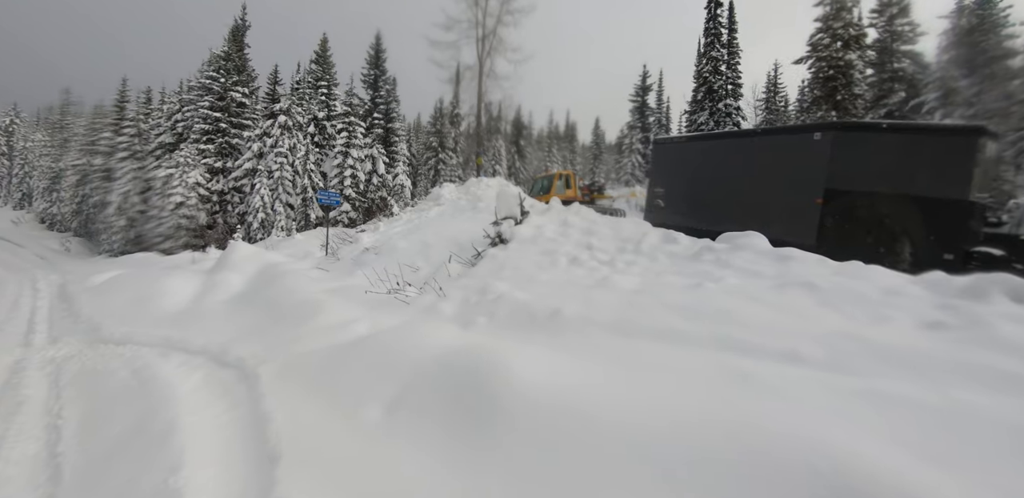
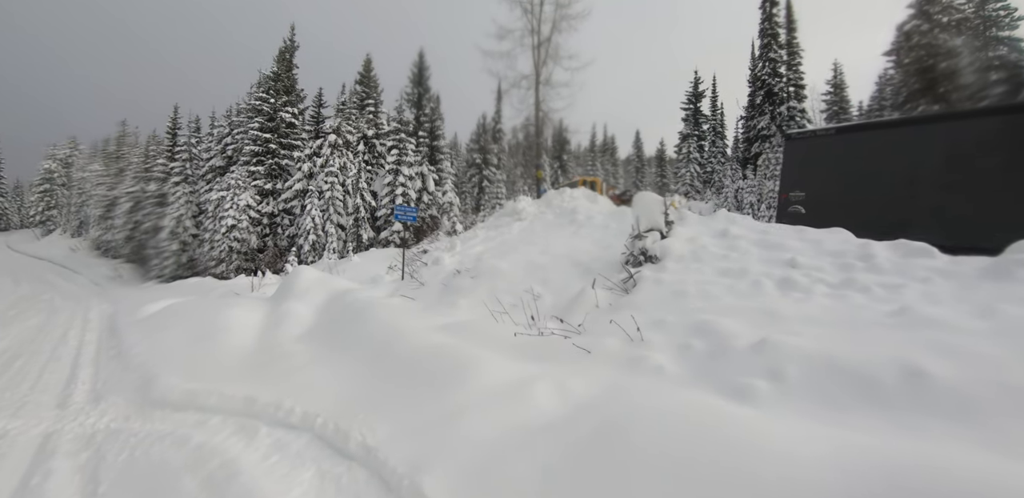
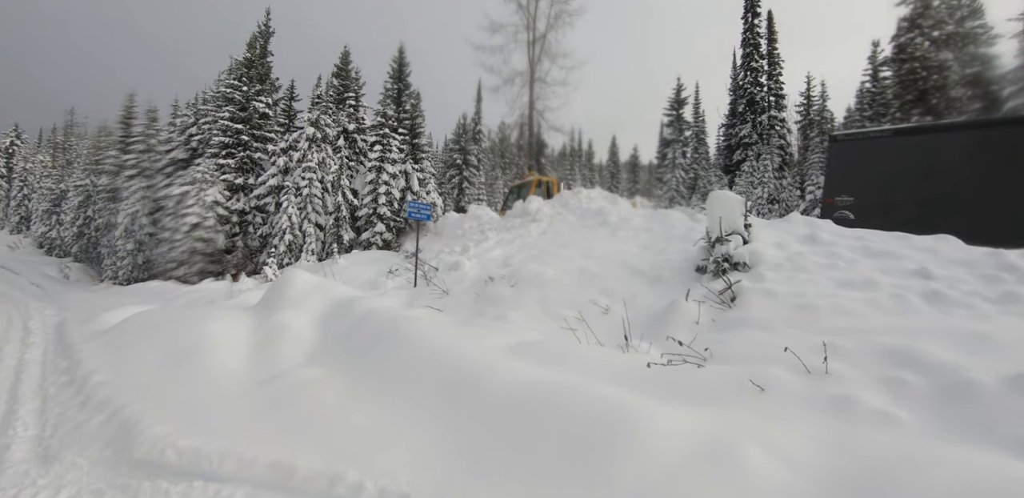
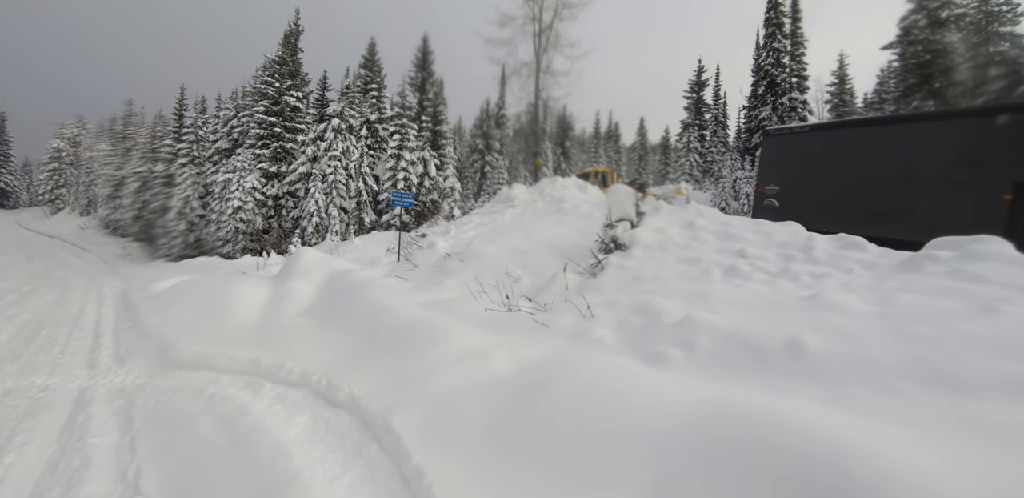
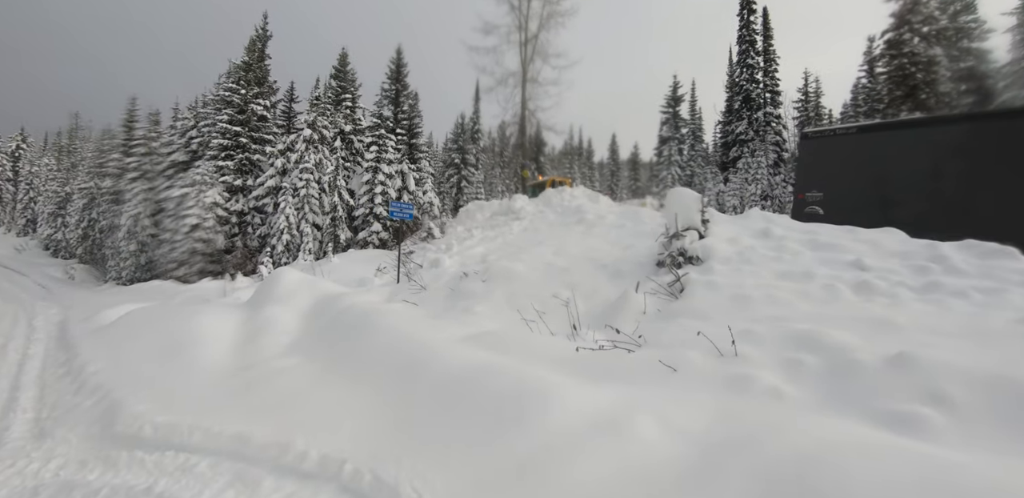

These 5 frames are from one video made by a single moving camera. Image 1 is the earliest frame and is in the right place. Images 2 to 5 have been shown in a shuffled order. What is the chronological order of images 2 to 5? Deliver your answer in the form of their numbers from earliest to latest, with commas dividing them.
4, 2, 5, 3
